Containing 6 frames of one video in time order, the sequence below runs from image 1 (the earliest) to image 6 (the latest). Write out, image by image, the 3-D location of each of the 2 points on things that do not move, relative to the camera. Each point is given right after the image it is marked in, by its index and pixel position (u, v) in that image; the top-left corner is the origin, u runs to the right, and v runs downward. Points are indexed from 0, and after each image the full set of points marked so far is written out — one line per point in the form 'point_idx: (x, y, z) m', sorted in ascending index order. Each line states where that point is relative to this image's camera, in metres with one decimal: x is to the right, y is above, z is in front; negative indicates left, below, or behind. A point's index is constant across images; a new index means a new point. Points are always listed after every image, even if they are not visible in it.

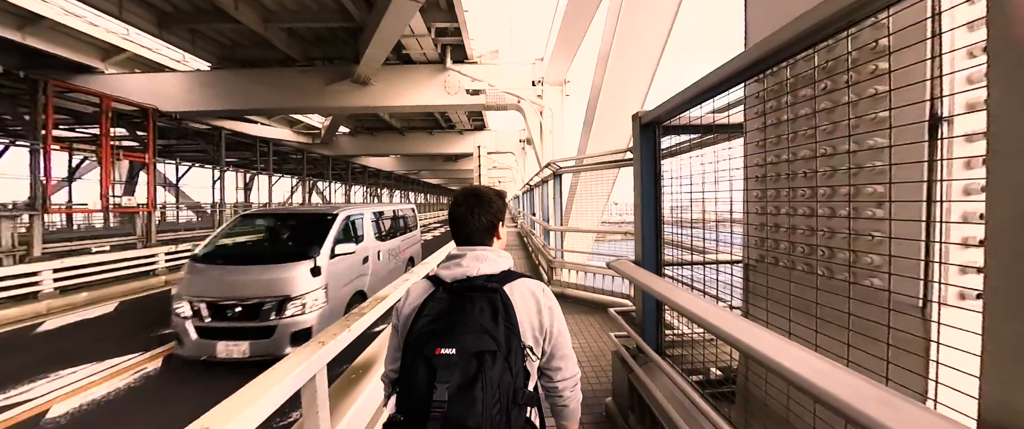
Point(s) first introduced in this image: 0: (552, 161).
0: (+1.0, +1.3, +6.4) m
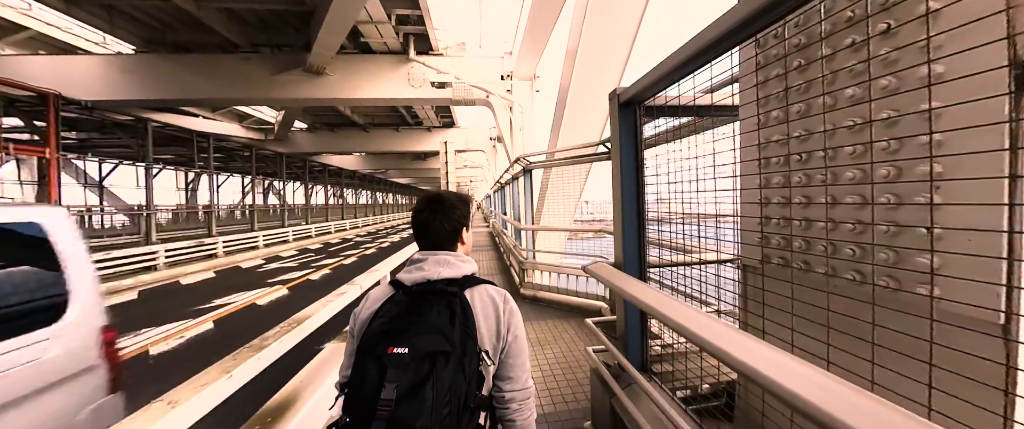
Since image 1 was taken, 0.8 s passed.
0: (+0.3, +1.4, +6.1) m
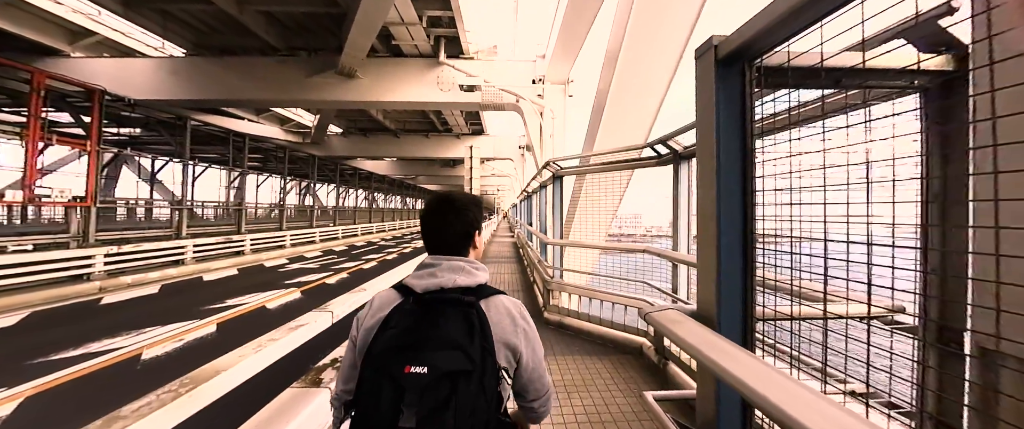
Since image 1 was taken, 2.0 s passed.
0: (+0.8, +1.1, +5.4) m
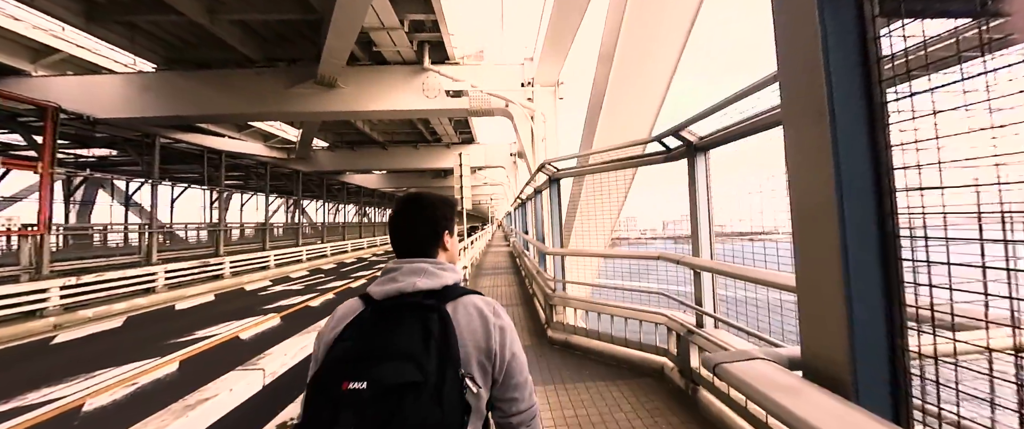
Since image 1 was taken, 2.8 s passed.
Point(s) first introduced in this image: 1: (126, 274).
0: (+0.7, +1.0, +5.0) m
1: (-11.4, -1.8, +7.9) m
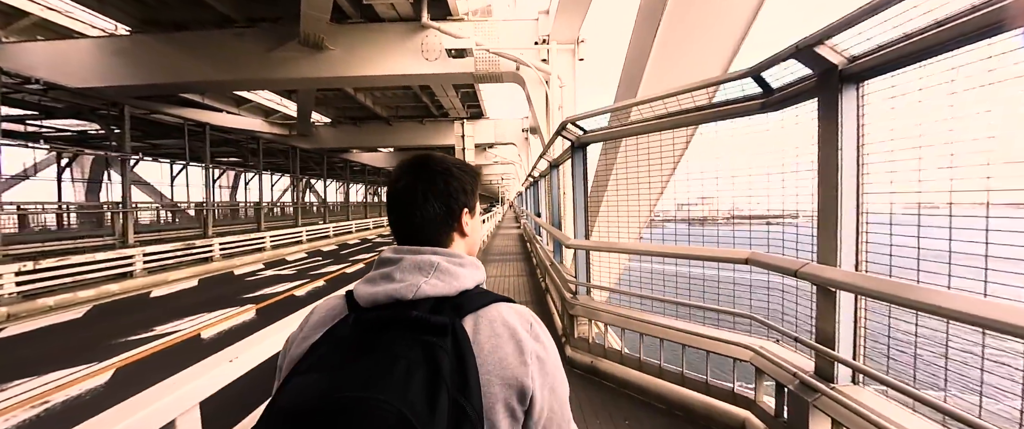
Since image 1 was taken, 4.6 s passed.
0: (+0.8, +1.3, +3.8) m
1: (-11.2, -1.2, +7.3) m
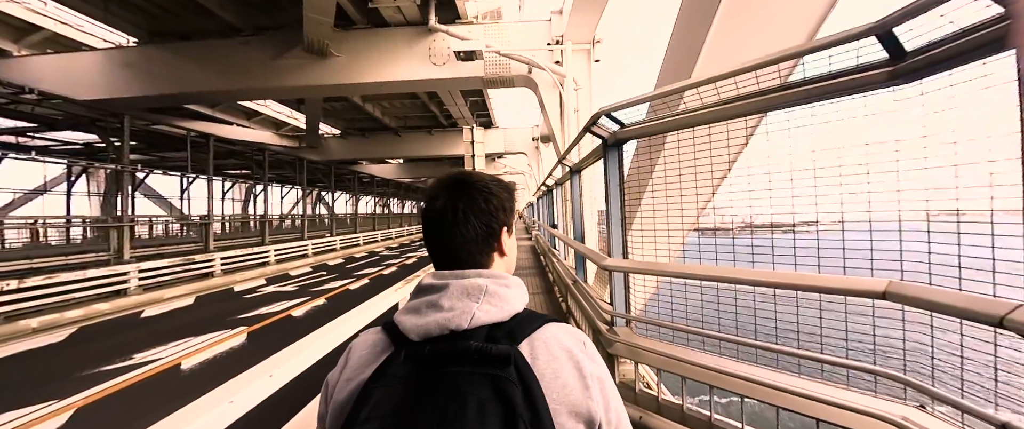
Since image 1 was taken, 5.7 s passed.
0: (+1.0, +1.2, +3.3) m
1: (-10.8, -1.6, +7.0) m
